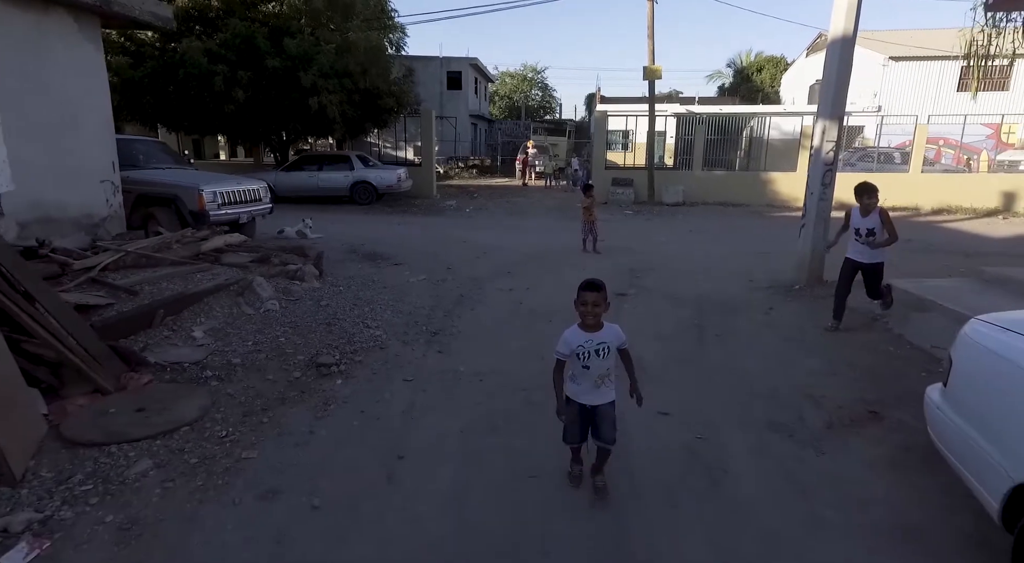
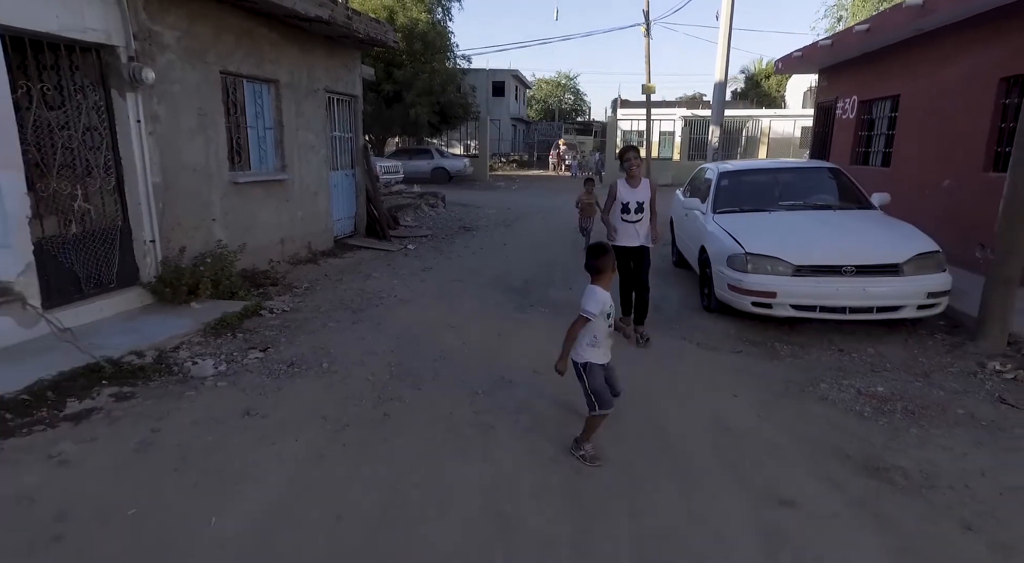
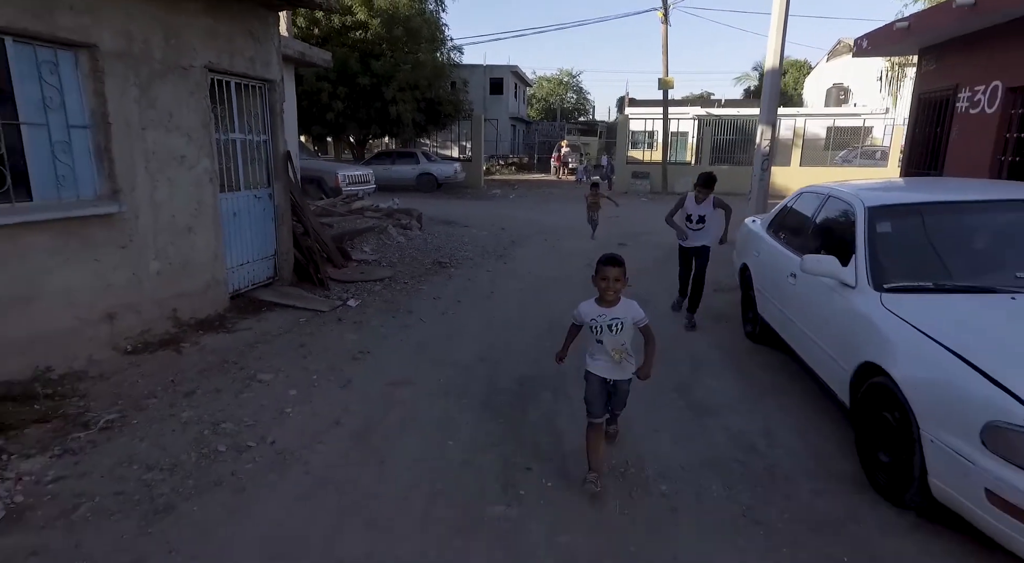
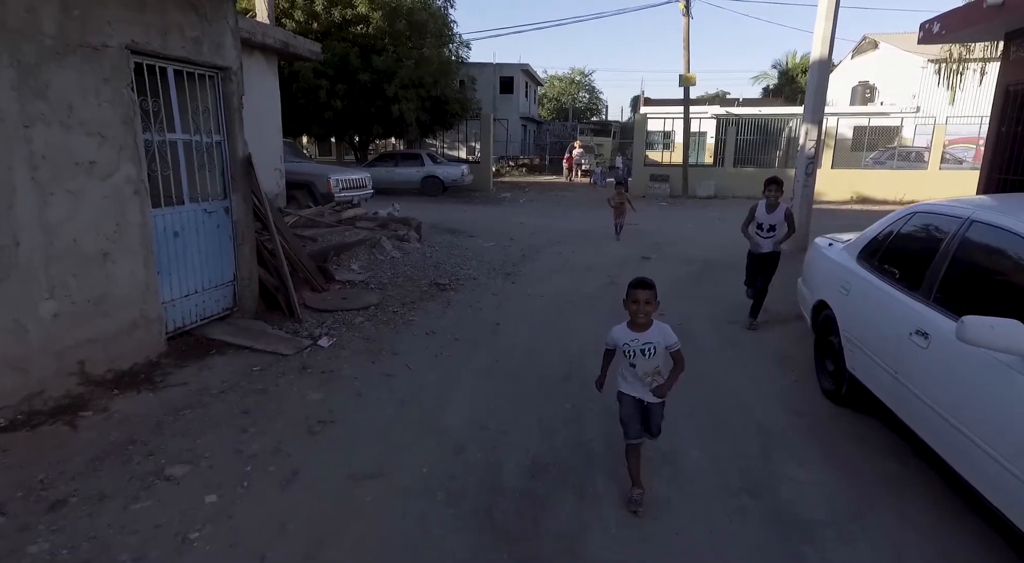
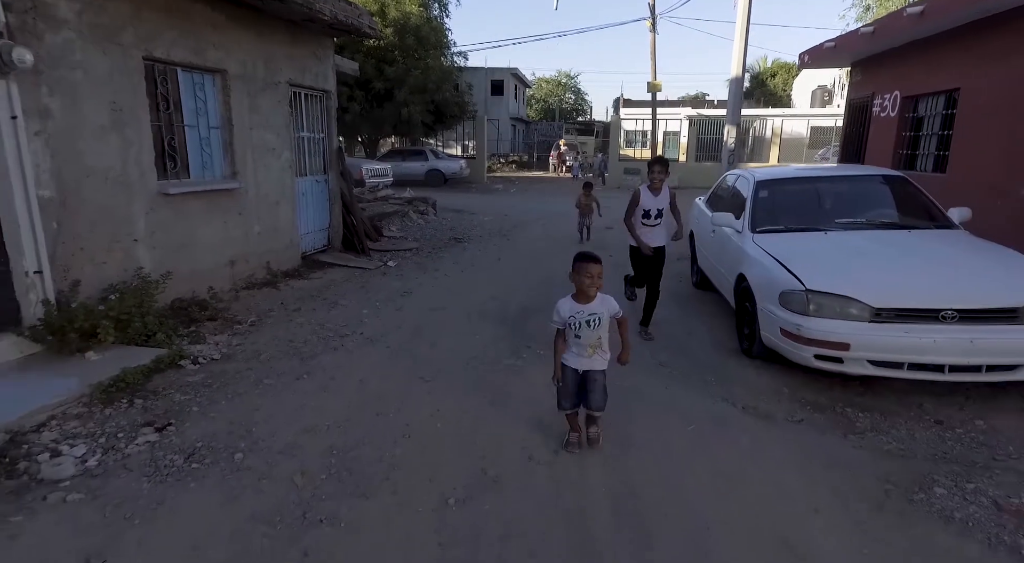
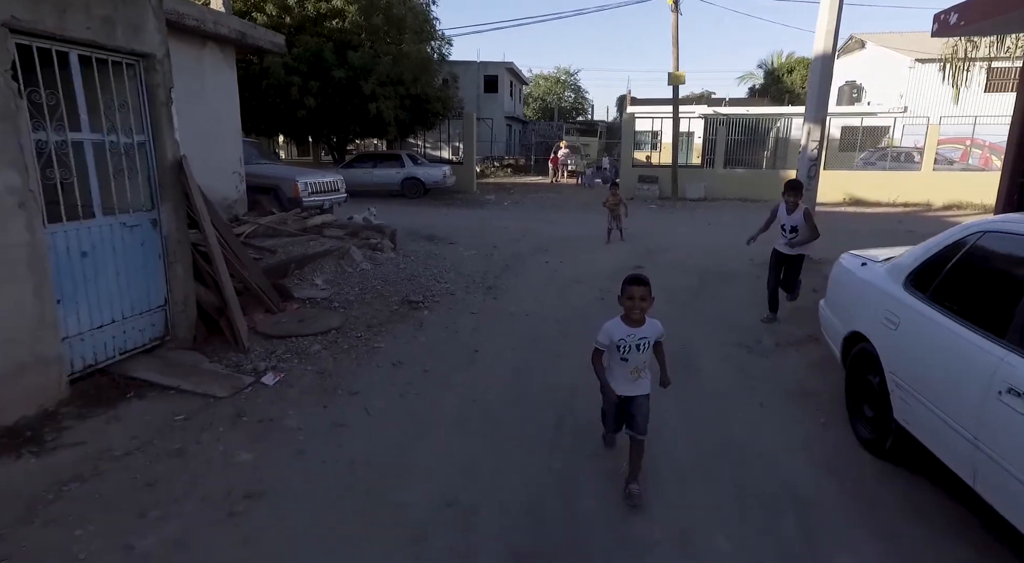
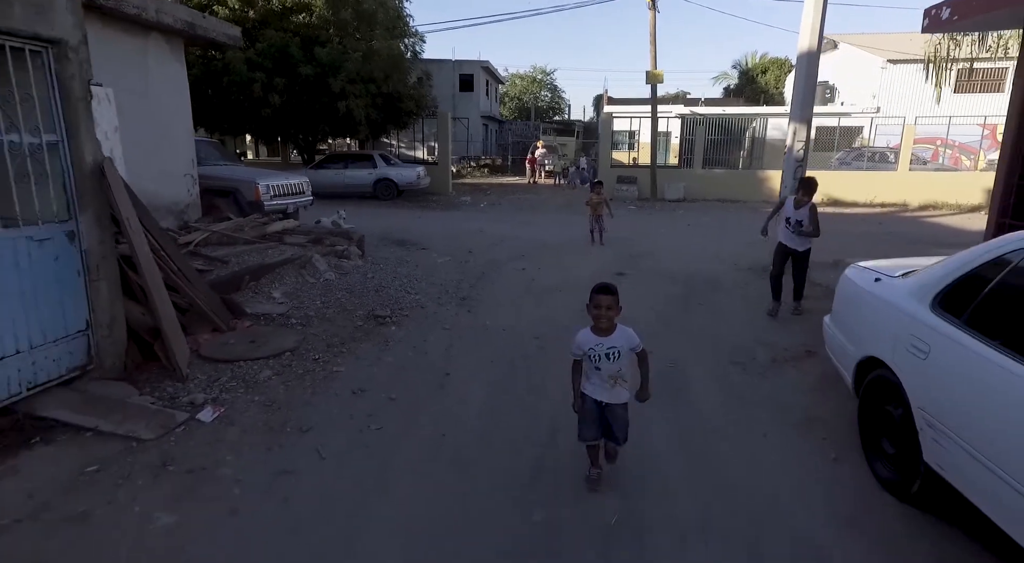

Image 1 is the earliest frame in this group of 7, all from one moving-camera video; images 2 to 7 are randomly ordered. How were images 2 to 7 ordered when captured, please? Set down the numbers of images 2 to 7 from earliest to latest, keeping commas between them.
7, 6, 4, 3, 5, 2
